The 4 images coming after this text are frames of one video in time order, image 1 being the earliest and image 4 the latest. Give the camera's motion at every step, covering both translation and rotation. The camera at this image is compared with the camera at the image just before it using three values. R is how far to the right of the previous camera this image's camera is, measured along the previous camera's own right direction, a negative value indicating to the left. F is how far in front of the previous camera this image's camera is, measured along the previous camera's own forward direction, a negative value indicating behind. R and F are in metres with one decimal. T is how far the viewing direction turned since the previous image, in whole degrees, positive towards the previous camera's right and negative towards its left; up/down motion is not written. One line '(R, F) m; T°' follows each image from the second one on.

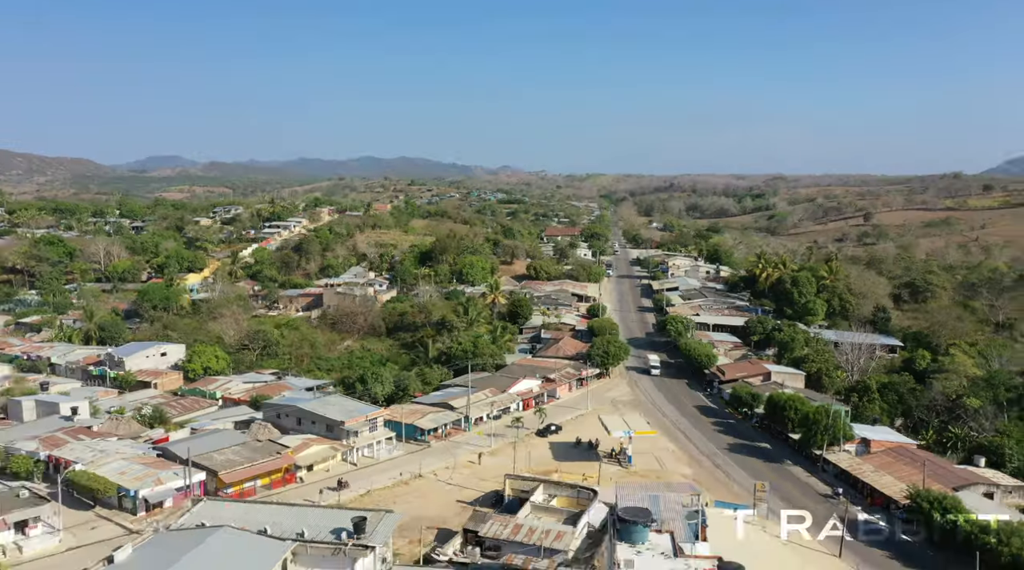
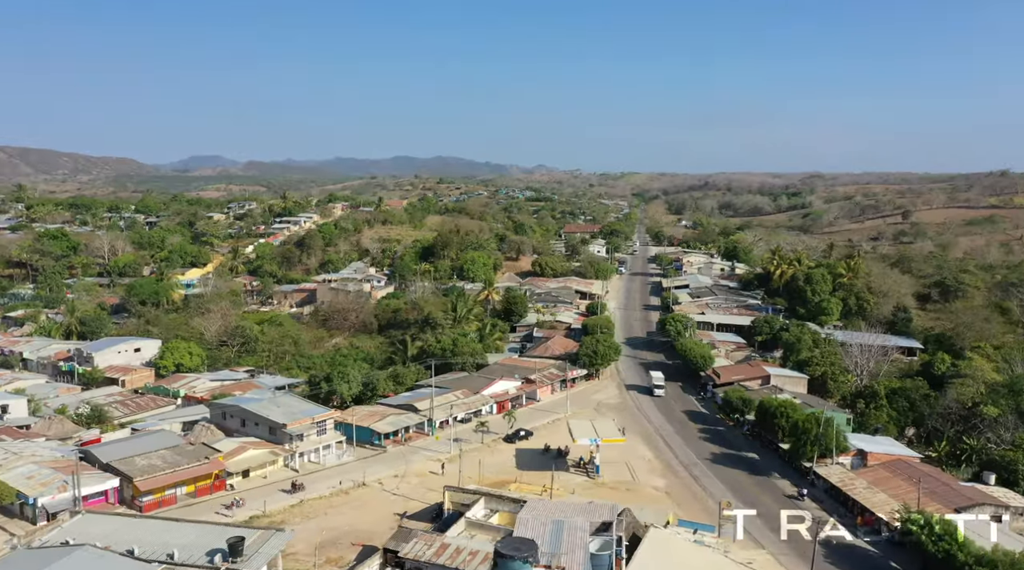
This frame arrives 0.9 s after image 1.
(+3.3, +3.4) m; -3°
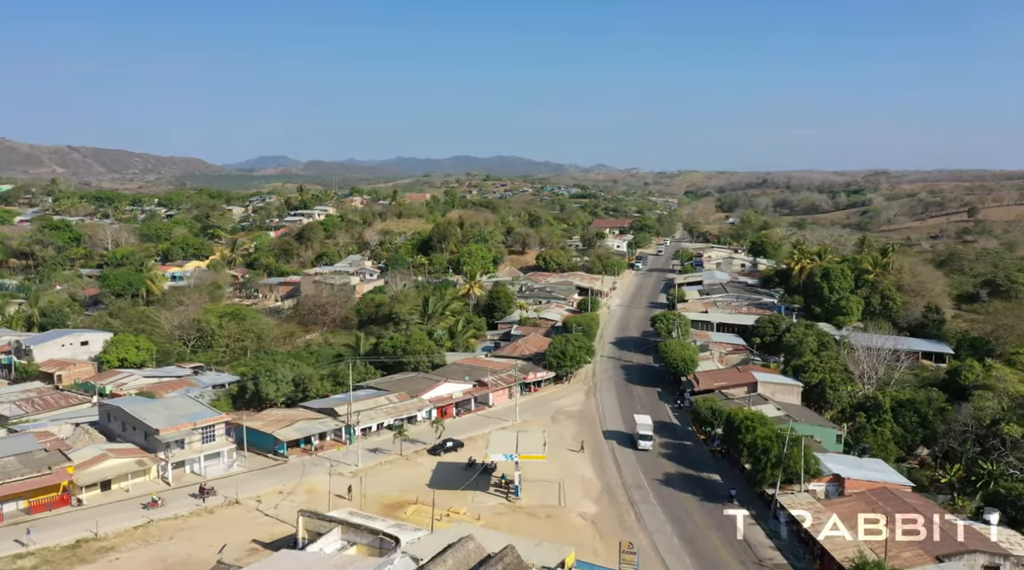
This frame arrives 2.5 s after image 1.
(+5.4, +5.7) m; -4°
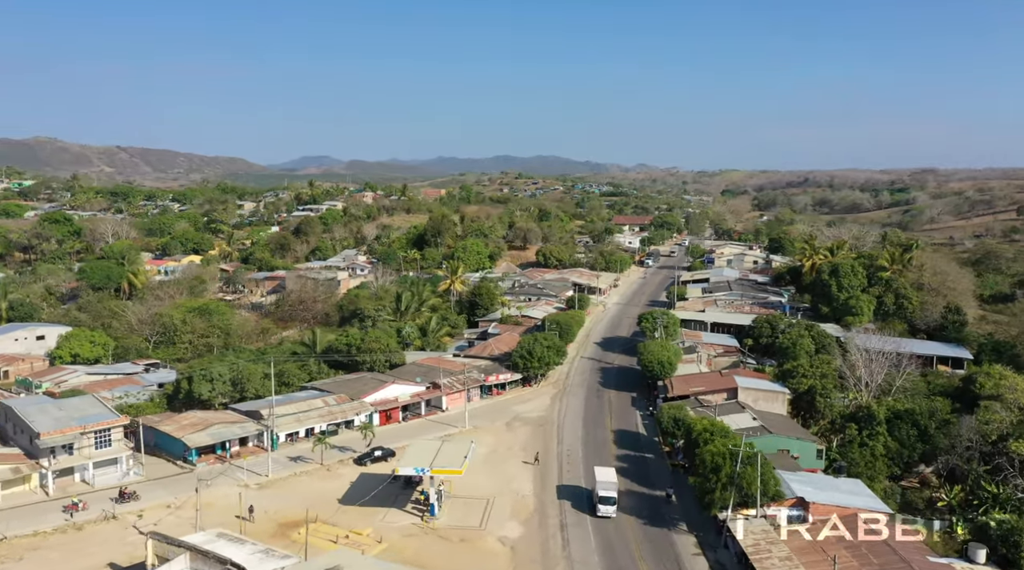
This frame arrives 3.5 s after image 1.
(+3.8, +3.9) m; -3°
